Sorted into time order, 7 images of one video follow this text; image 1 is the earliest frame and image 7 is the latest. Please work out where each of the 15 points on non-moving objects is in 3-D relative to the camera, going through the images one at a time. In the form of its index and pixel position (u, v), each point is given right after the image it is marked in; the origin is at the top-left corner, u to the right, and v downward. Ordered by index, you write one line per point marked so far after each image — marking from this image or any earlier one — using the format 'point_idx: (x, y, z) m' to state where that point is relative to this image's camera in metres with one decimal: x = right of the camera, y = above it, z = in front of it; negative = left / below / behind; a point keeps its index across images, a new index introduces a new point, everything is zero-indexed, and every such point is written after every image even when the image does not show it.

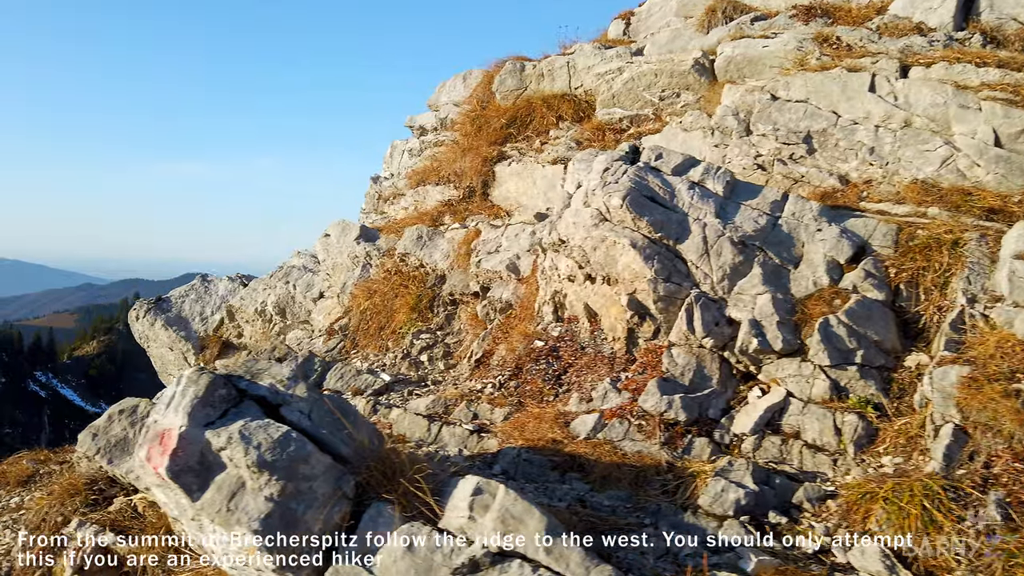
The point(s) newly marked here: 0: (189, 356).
0: (-5.2, -1.1, +11.7) m
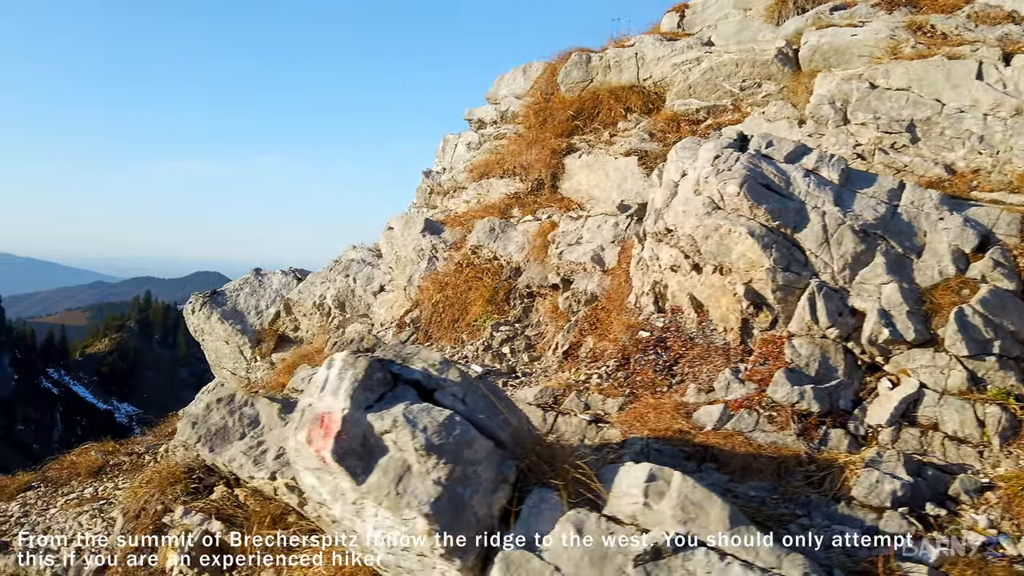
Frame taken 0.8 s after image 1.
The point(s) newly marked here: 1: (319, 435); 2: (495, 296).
0: (-4.3, -1.0, +11.7) m
1: (-0.9, -0.7, +3.3) m
2: (-0.2, -0.1, +7.9) m
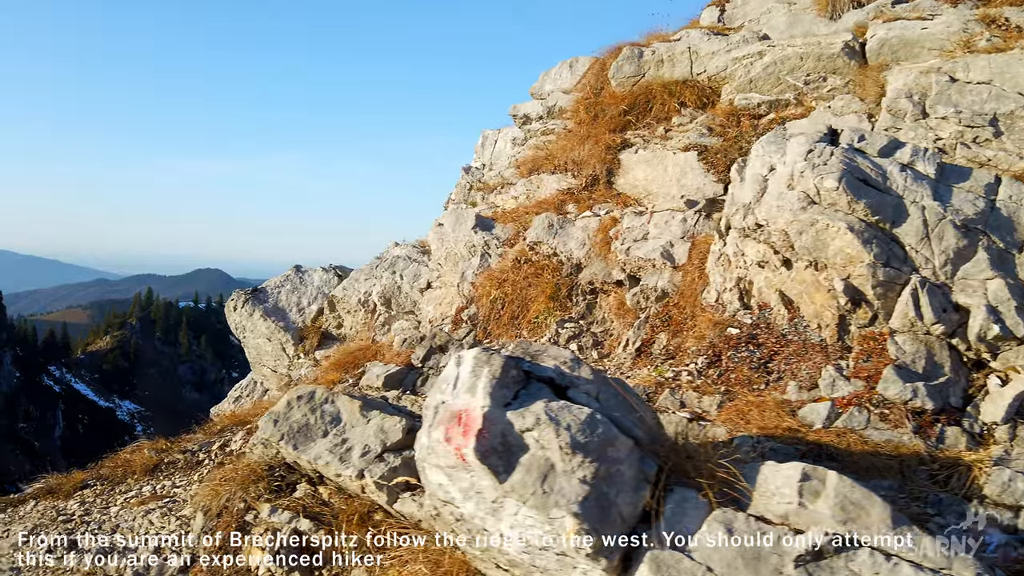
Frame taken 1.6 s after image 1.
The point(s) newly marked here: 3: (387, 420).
0: (-3.6, -0.9, +11.7) m
1: (-0.2, -0.7, +3.3) m
2: (+0.5, -0.1, +7.8) m
3: (-1.0, -1.0, +5.7) m
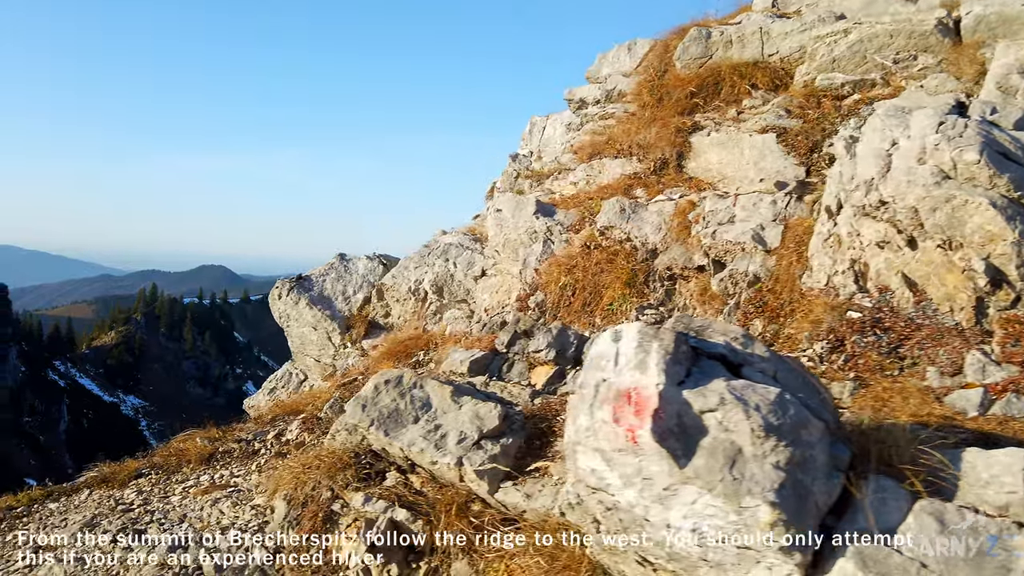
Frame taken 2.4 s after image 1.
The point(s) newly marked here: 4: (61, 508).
0: (-2.8, -0.8, +11.4) m
1: (+0.5, -0.5, +3.0) m
2: (+1.3, +0.1, +7.5) m
3: (-0.2, -0.9, +5.4) m
4: (-4.8, -2.3, +7.8) m
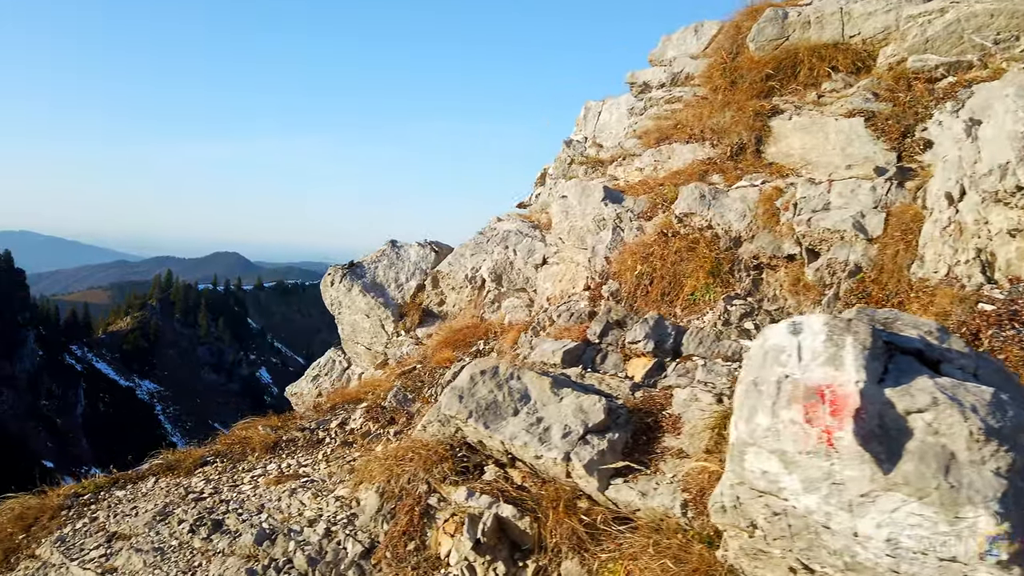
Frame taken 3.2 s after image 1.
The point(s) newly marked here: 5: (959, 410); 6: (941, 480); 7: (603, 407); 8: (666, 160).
0: (-1.9, -0.6, +11.2) m
1: (+1.2, -0.5, +2.8) m
2: (+2.0, +0.2, +7.3) m
3: (+0.5, -0.8, +5.2) m
4: (-4.0, -2.2, +7.7) m
5: (+1.6, -0.4, +2.7) m
6: (+1.5, -0.7, +2.6) m
7: (+0.6, -0.8, +5.1) m
8: (+2.0, +1.6, +9.3) m
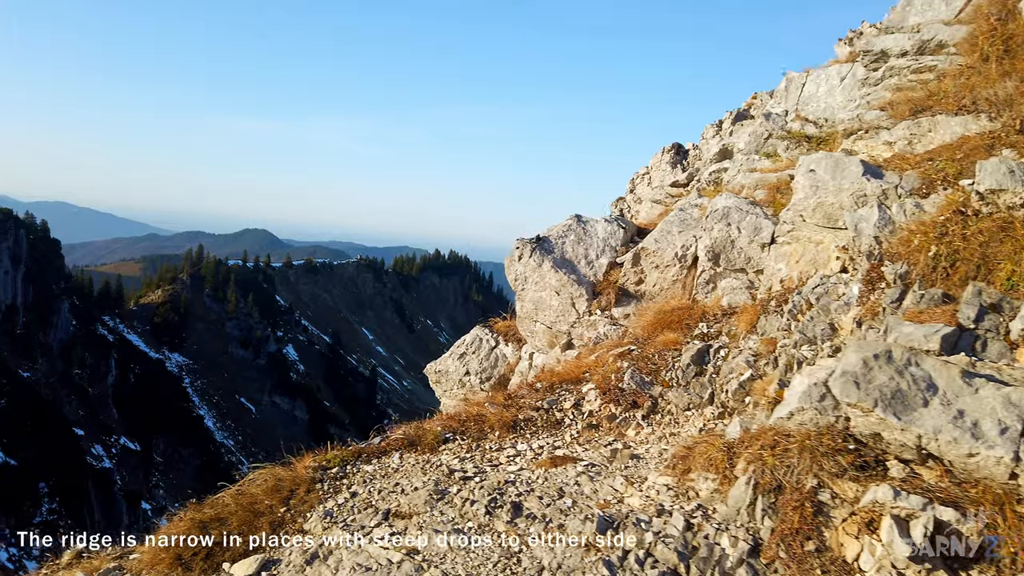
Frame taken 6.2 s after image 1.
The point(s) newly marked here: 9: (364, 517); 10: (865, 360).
0: (+1.0, -0.2, +10.7) m
1: (+3.7, -0.4, +2.1) m
2: (+4.8, +0.3, +6.6) m
3: (+3.1, -0.6, +4.6) m
4: (-1.3, -1.8, +7.3) m
5: (+4.1, -0.4, +2.0) m
6: (+4.0, -0.6, +2.0) m
7: (+3.2, -0.7, +4.5) m
8: (+4.8, +1.8, +8.5) m
9: (-1.3, -2.0, +6.5) m
10: (+2.3, -0.5, +4.9) m
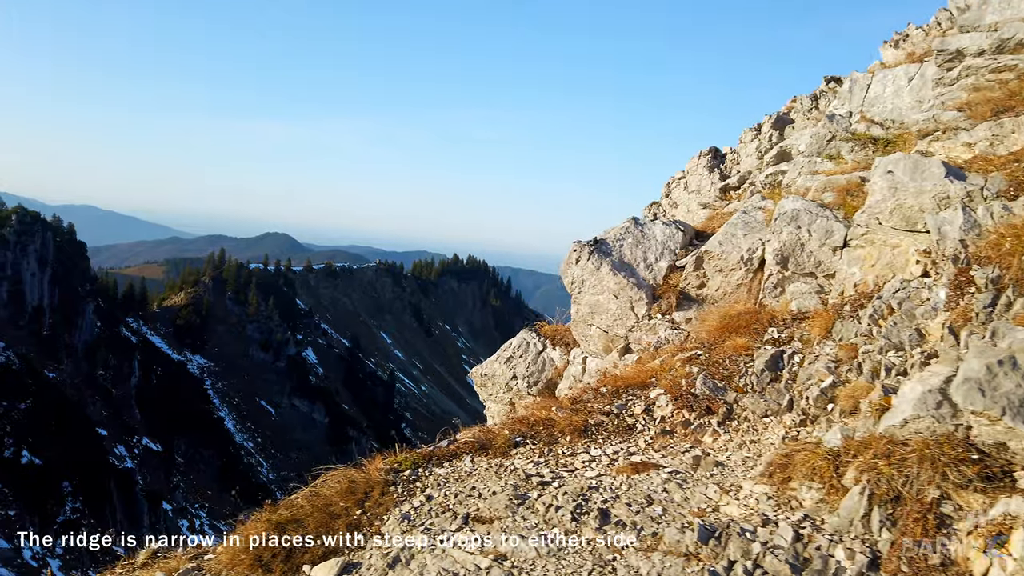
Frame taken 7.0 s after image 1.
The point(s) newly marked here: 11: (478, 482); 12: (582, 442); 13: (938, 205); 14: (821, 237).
0: (+1.8, -0.3, +10.5) m
1: (+4.3, -0.4, +1.9) m
2: (+5.5, +0.3, +6.3) m
3: (+3.8, -0.7, +4.4) m
4: (-0.6, -1.8, +7.2) m
5: (+4.7, -0.4, +1.8) m
6: (+4.6, -0.6, +1.7) m
7: (+3.9, -0.7, +4.3) m
8: (+5.6, +1.7, +8.3) m
9: (-0.6, -2.0, +6.4) m
10: (+3.0, -0.5, +4.7) m
11: (-0.3, -1.9, +6.9) m
12: (+0.7, -1.6, +7.6) m
13: (+4.7, +0.9, +8.0) m
14: (+3.9, +0.7, +9.4) m
